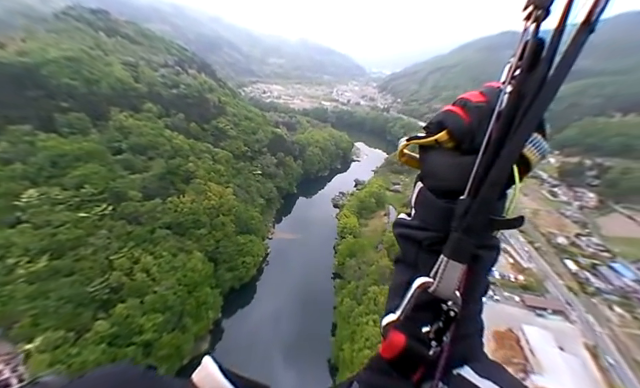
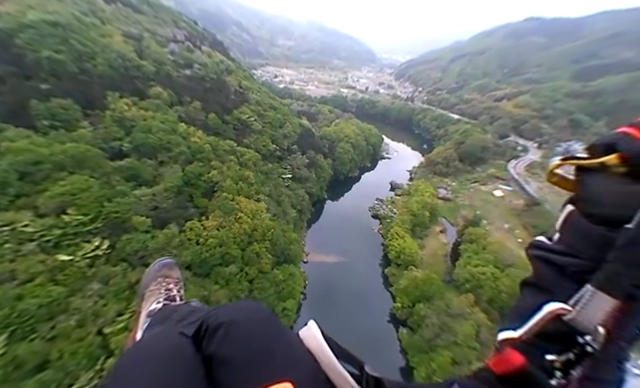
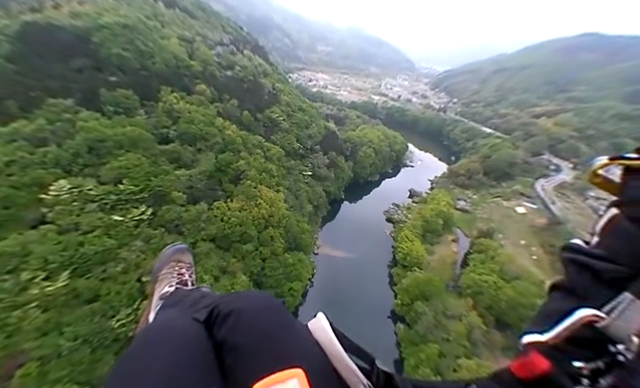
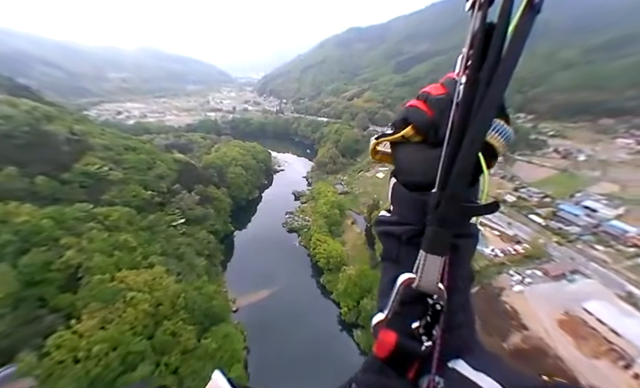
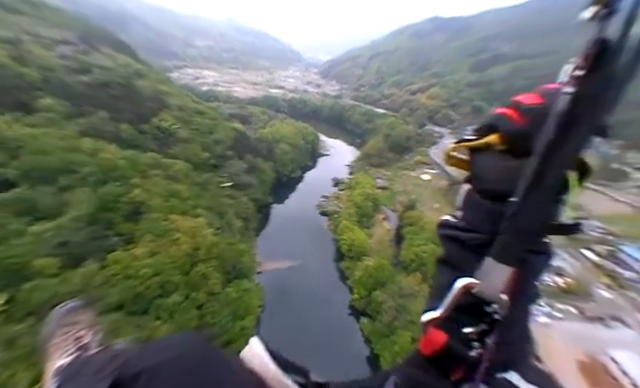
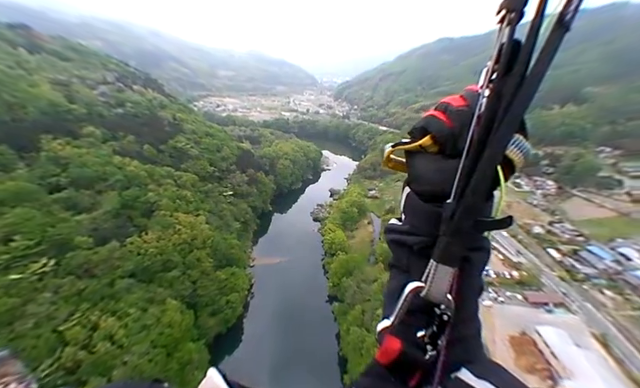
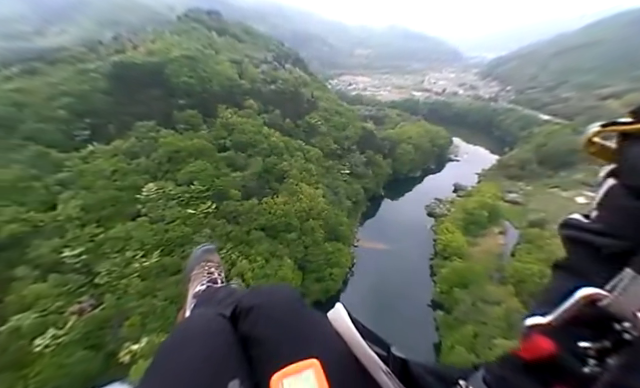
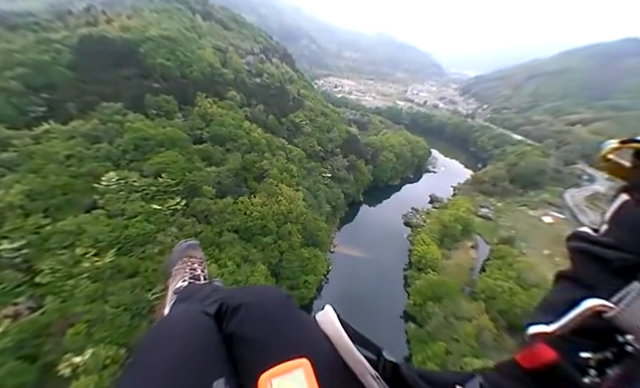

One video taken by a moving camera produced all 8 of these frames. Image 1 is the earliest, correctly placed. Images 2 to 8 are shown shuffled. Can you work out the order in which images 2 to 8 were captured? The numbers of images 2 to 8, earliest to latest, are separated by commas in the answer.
6, 7, 8, 3, 2, 5, 4
